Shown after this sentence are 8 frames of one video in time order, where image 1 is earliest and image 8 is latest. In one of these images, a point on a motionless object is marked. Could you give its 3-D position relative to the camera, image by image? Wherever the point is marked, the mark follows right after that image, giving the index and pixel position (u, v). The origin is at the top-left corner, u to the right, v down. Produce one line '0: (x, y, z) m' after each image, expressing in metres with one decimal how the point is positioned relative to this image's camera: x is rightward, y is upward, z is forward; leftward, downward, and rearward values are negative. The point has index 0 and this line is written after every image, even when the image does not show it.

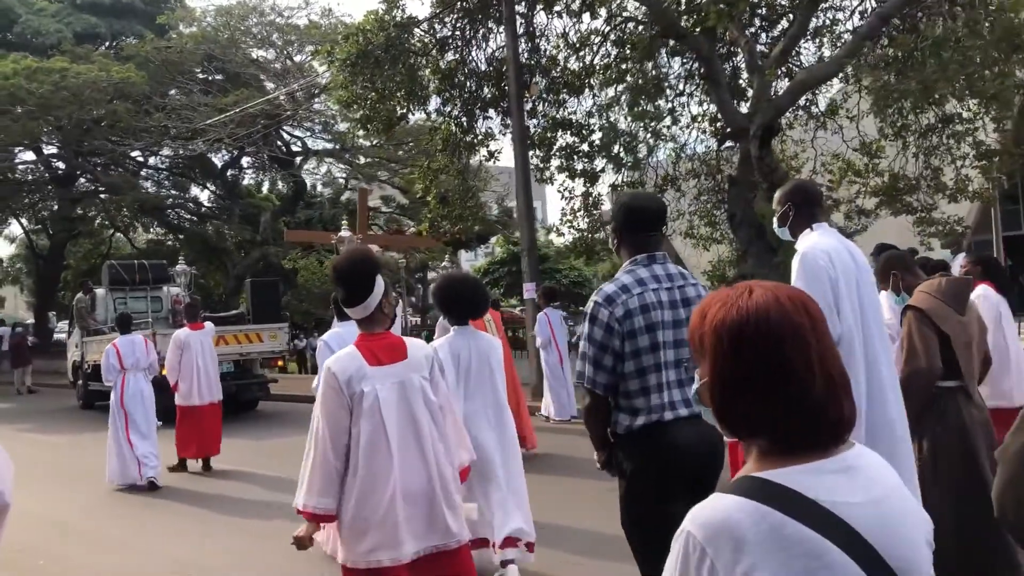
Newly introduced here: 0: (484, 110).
0: (-0.4, +2.3, +12.5) m
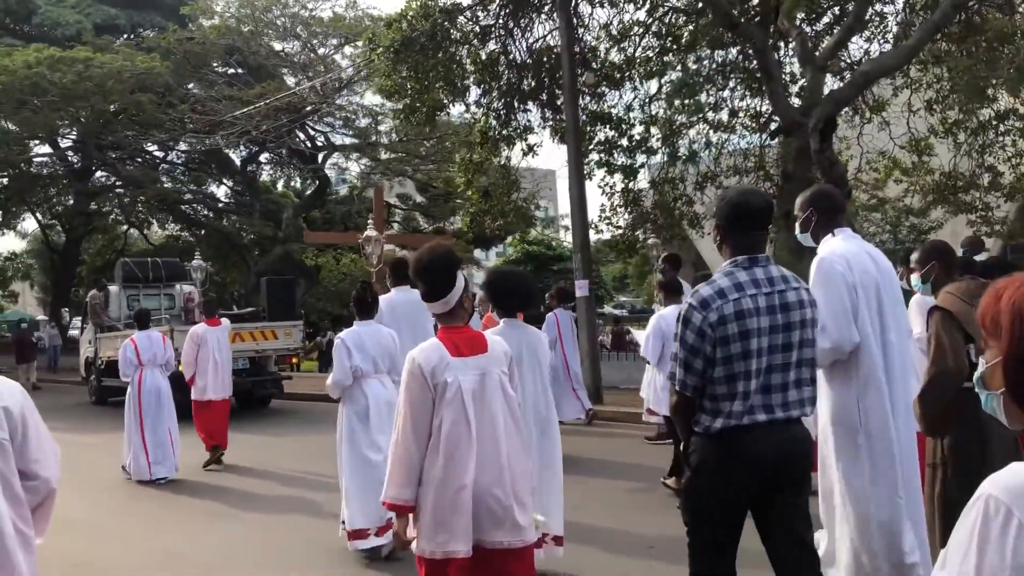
0: (+0.1, +2.4, +12.1) m
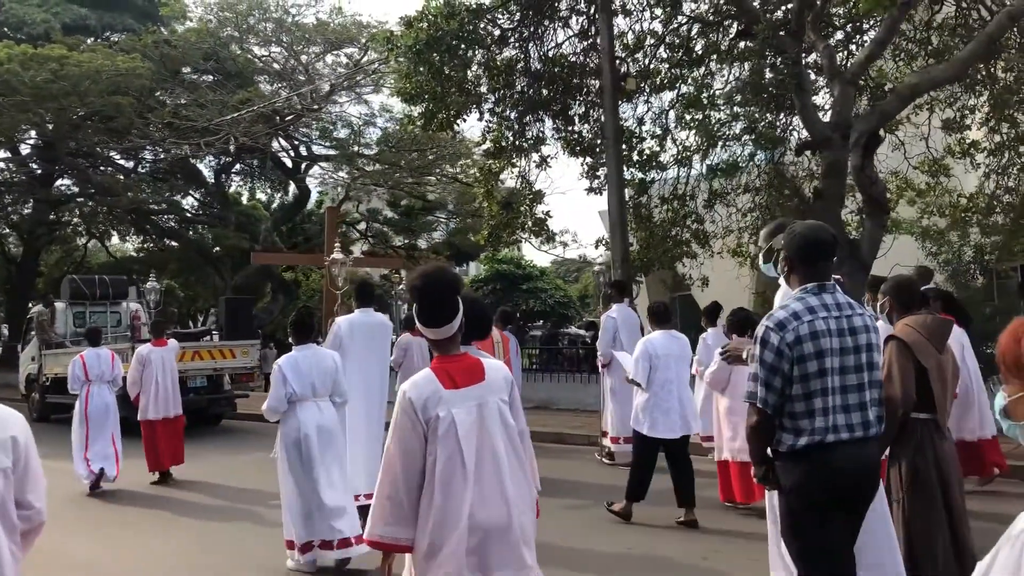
0: (+0.3, +2.1, +11.5) m
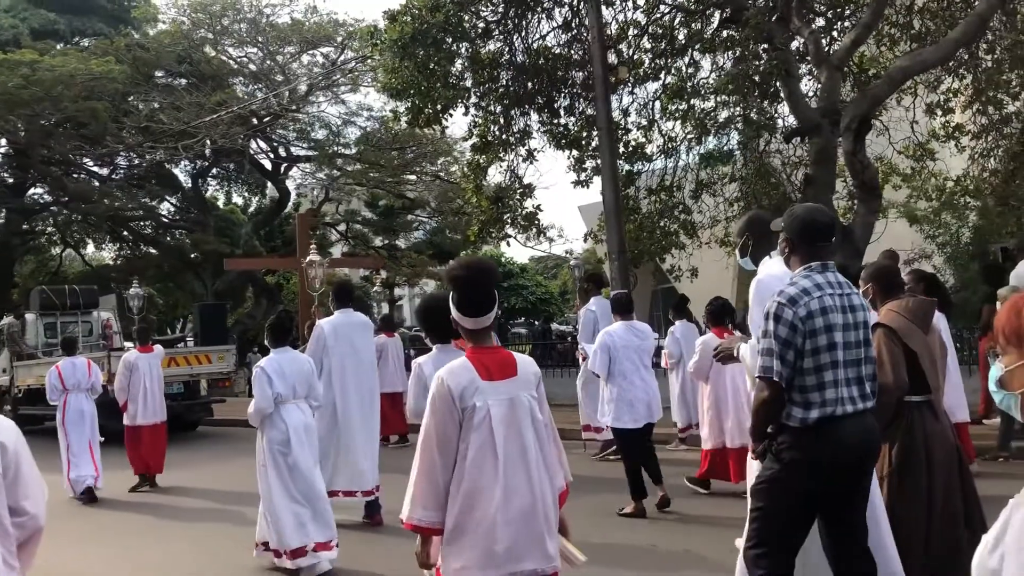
0: (+0.1, +2.2, +11.4) m
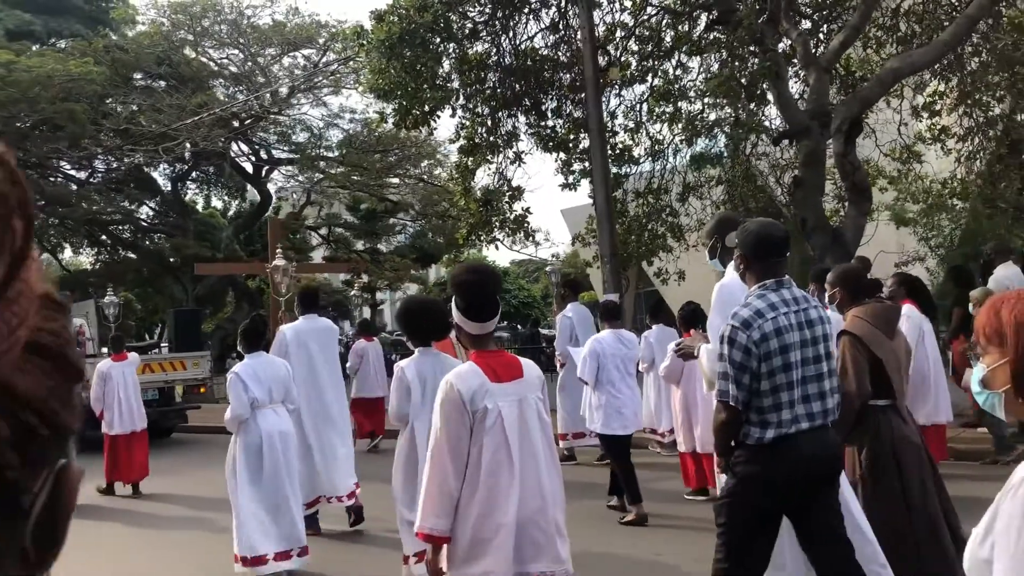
0: (0.0, +2.2, +11.3) m
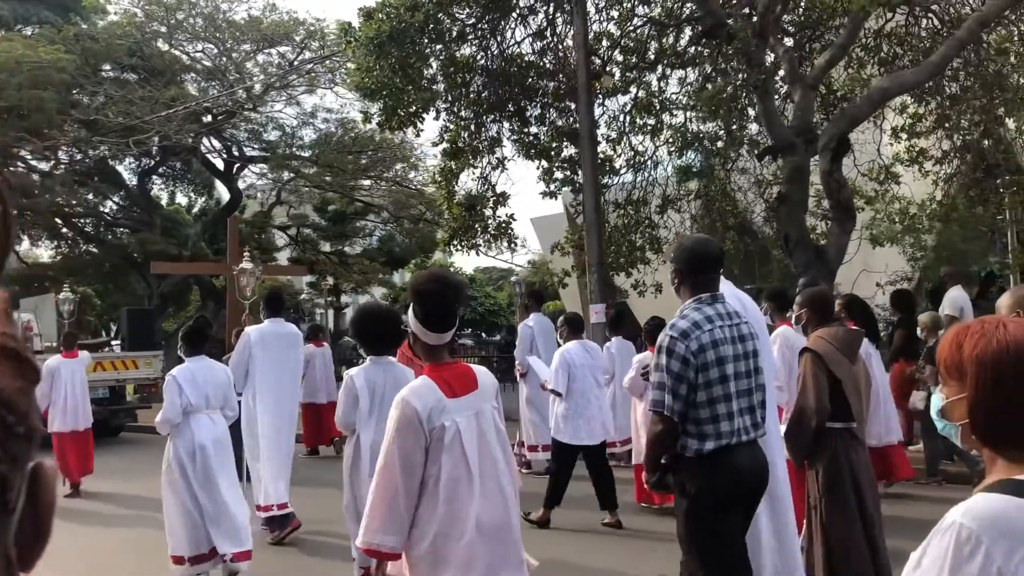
0: (-0.2, +2.1, +11.2) m
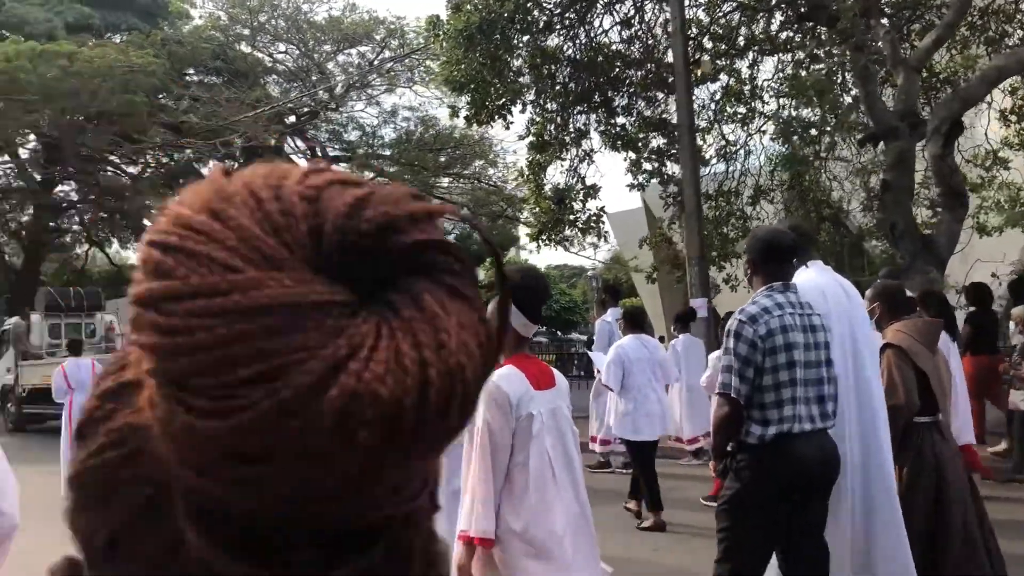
0: (+0.8, +2.1, +10.9) m
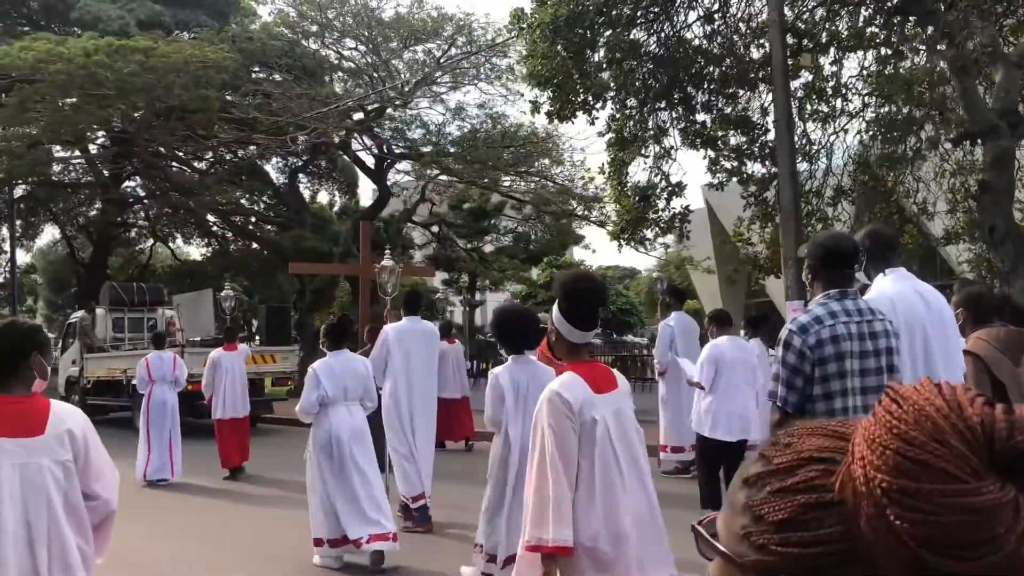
0: (+1.7, +2.1, +10.7) m
